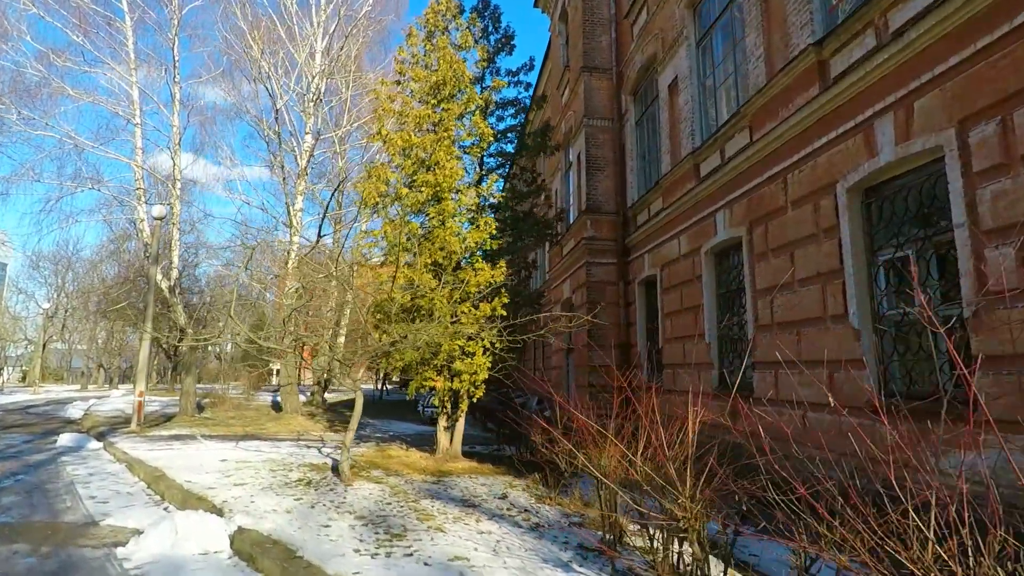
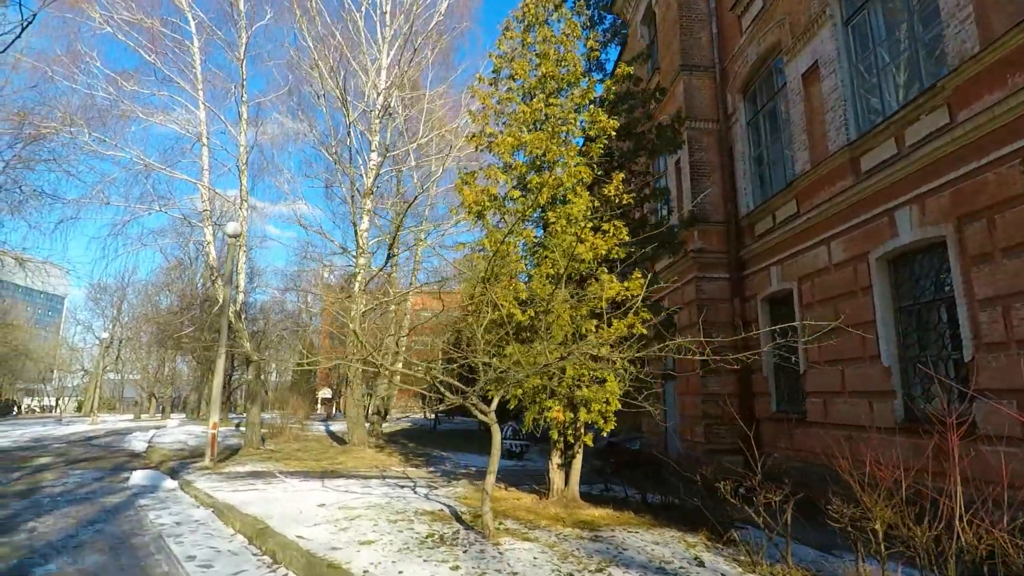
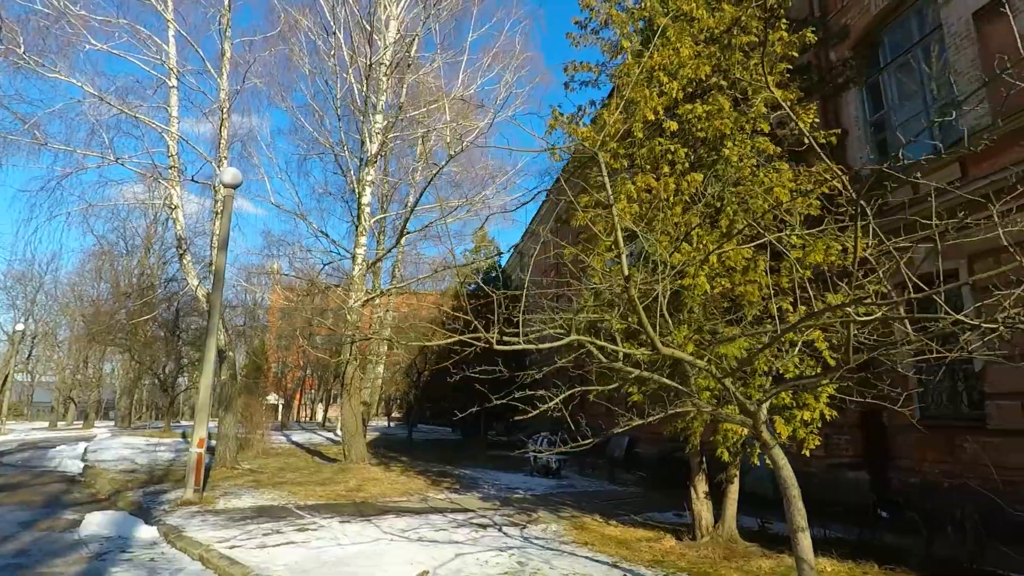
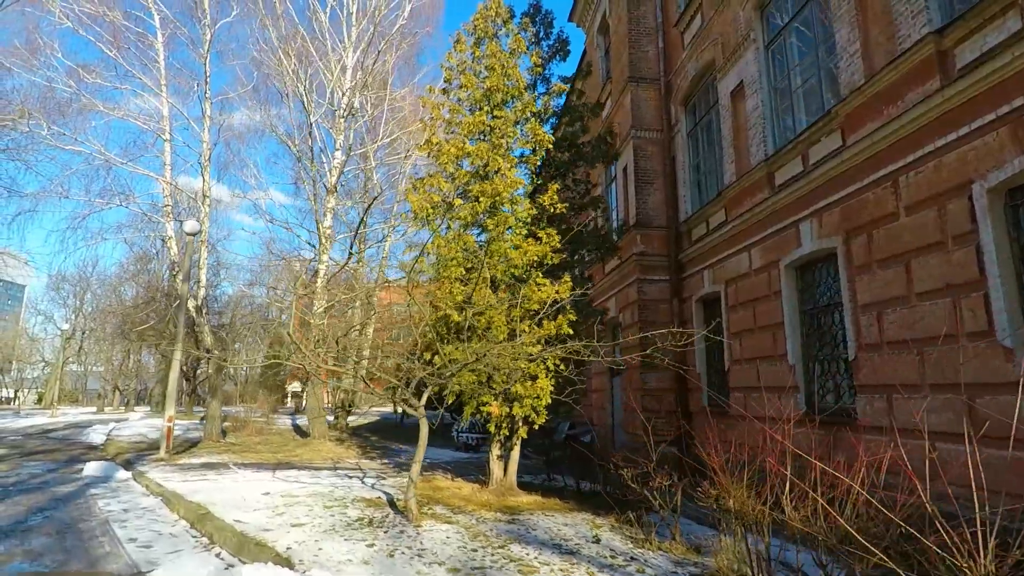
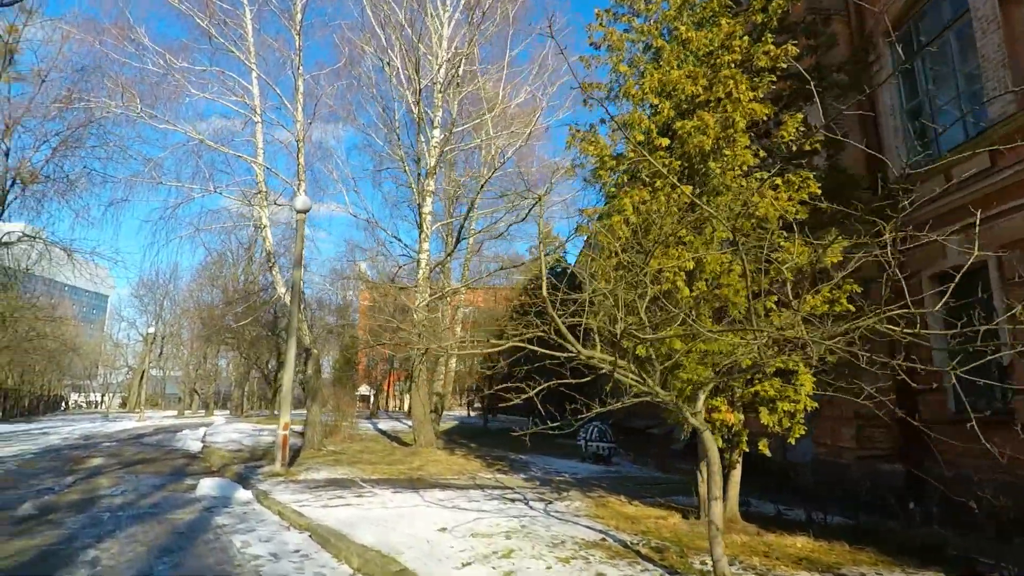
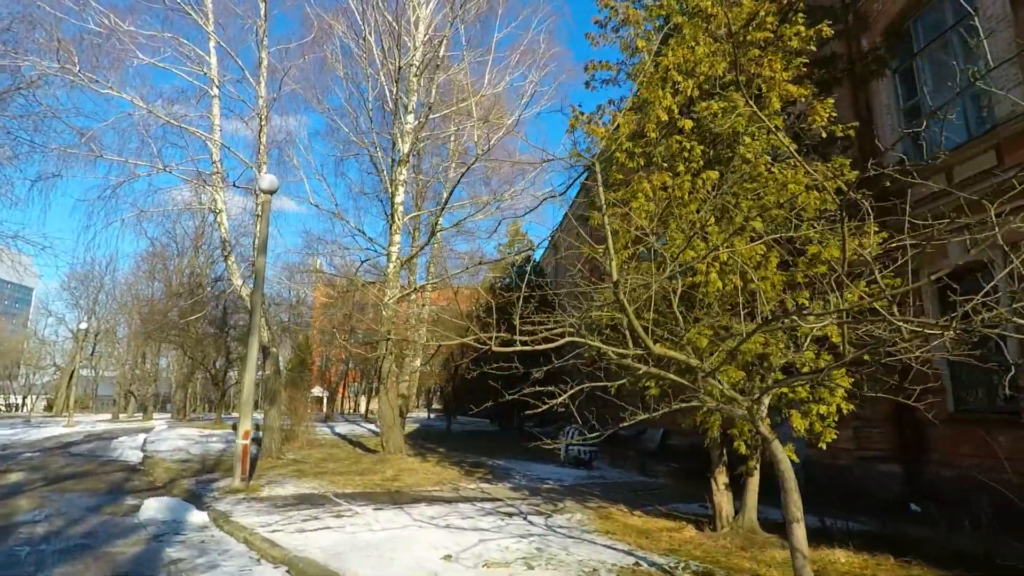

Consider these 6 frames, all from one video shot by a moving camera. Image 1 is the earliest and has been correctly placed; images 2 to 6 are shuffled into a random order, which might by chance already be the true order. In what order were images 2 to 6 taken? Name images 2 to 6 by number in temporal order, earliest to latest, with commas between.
4, 2, 5, 6, 3
